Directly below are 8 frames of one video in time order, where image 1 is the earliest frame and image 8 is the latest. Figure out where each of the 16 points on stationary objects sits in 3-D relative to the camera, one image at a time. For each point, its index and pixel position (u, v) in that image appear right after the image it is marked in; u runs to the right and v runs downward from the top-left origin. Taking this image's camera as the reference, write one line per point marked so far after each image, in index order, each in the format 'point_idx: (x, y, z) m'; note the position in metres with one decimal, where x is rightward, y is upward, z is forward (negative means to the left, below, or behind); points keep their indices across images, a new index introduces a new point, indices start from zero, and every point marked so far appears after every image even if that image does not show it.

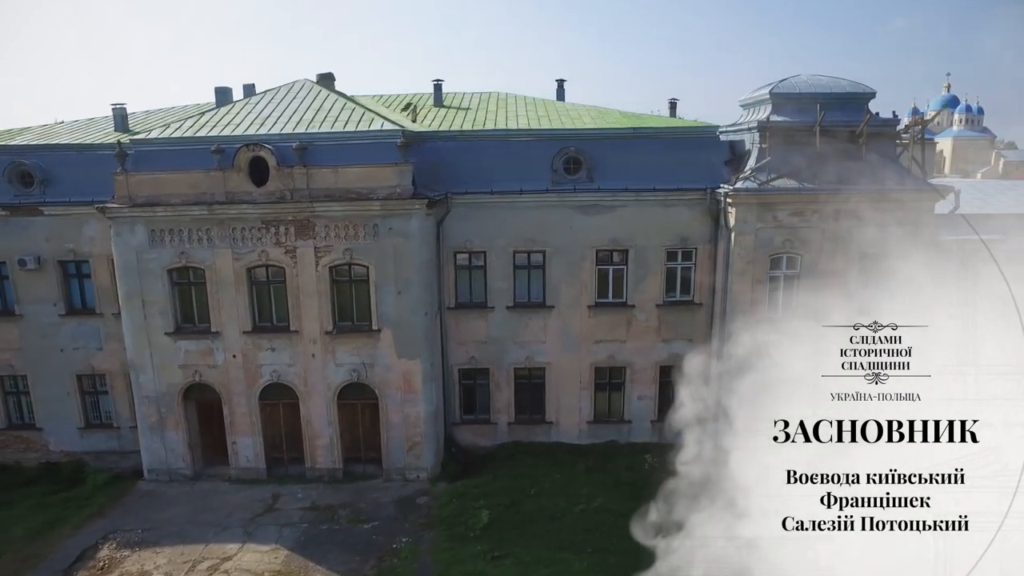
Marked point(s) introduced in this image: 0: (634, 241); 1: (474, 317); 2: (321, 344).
0: (+3.1, +1.2, +16.1) m
1: (-1.0, -0.8, +16.5) m
2: (-4.5, -1.3, +14.8) m
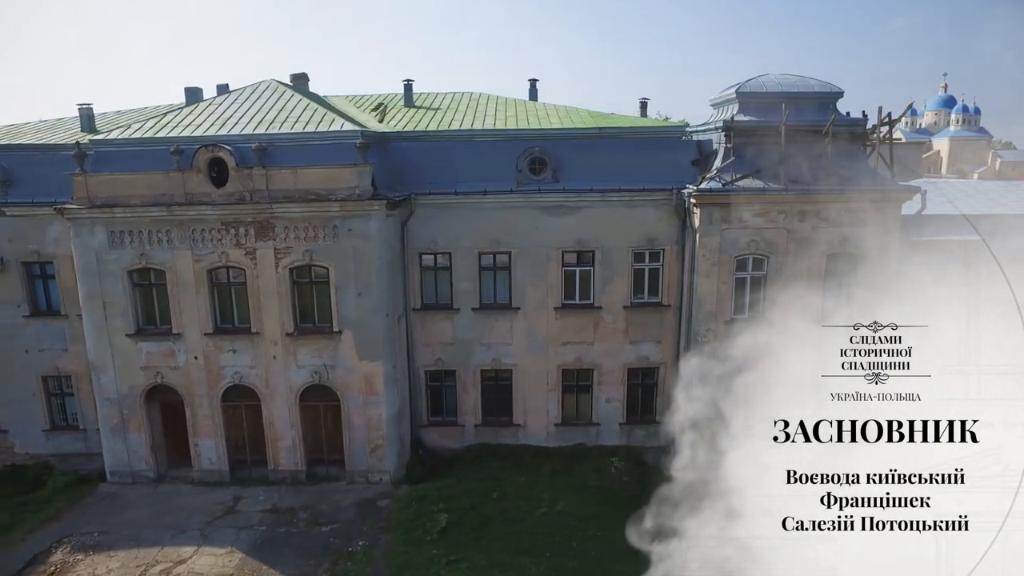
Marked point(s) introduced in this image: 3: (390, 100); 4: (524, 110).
0: (+2.2, +1.2, +16.0) m
1: (-1.9, -0.8, +16.4) m
2: (-5.4, -1.4, +14.8) m
3: (-3.8, +5.8, +19.4) m
4: (+0.3, +5.4, +18.9) m
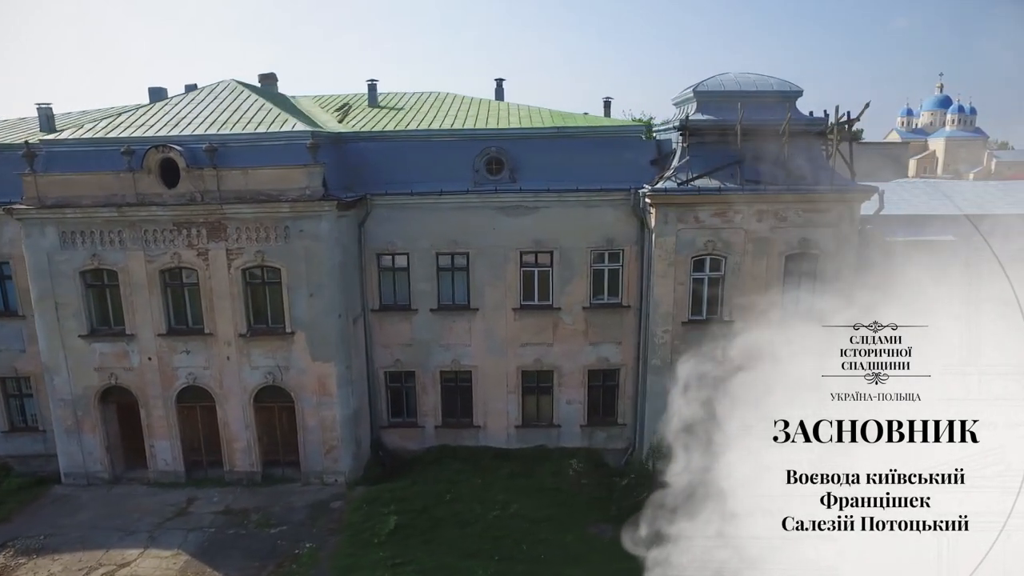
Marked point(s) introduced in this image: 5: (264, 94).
0: (+1.1, +1.2, +15.9) m
1: (-3.0, -0.8, +16.4) m
2: (-6.5, -1.4, +14.7) m
3: (-4.8, +5.8, +19.3) m
4: (-0.8, +5.4, +18.8) m
5: (-6.8, +5.3, +17.1) m
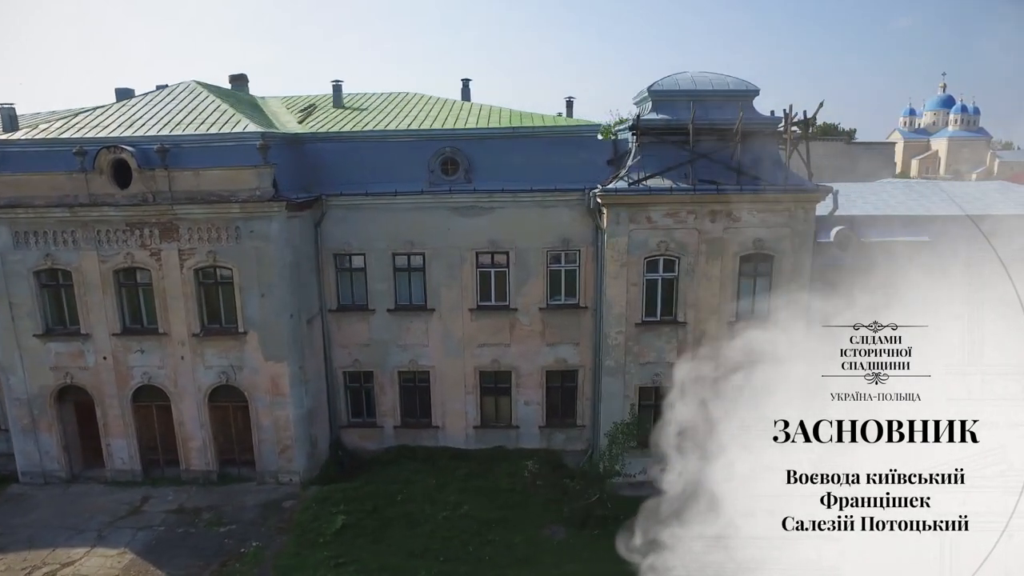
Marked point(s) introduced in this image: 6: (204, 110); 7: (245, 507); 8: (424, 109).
0: (0.0, +1.2, +15.9) m
1: (-4.1, -0.8, +16.4) m
2: (-7.6, -1.4, +14.8) m
3: (-5.9, +5.8, +19.4) m
4: (-1.9, +5.4, +18.8) m
5: (-7.9, +5.3, +17.2) m
6: (-7.5, +4.3, +15.2) m
7: (-6.2, -5.1, +14.5) m
8: (-2.7, +5.4, +18.8) m
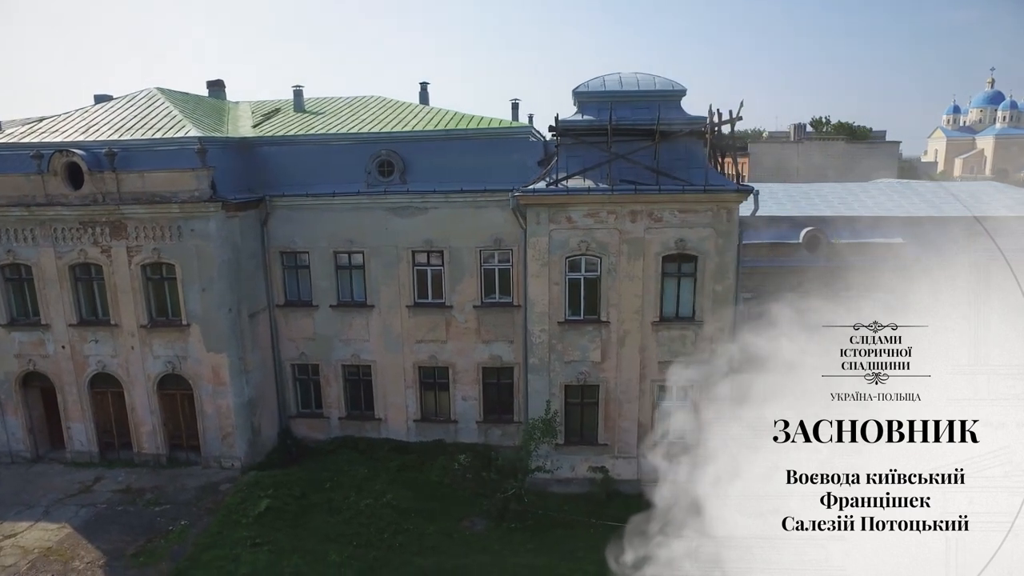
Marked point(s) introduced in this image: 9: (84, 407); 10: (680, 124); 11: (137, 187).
0: (-1.7, +1.2, +16.4) m
1: (-5.8, -0.7, +17.2) m
2: (-9.5, -1.2, +15.8) m
3: (-7.4, +5.9, +20.2) m
4: (-3.4, +5.5, +19.5) m
5: (-9.5, +5.4, +18.2) m
6: (-9.2, +4.5, +16.2) m
7: (-8.1, -5.0, +15.4) m
8: (-4.2, +5.5, +19.5) m
9: (-11.2, -3.1, +16.3) m
10: (+3.9, +3.8, +14.7) m
11: (-8.9, +2.4, +14.9) m
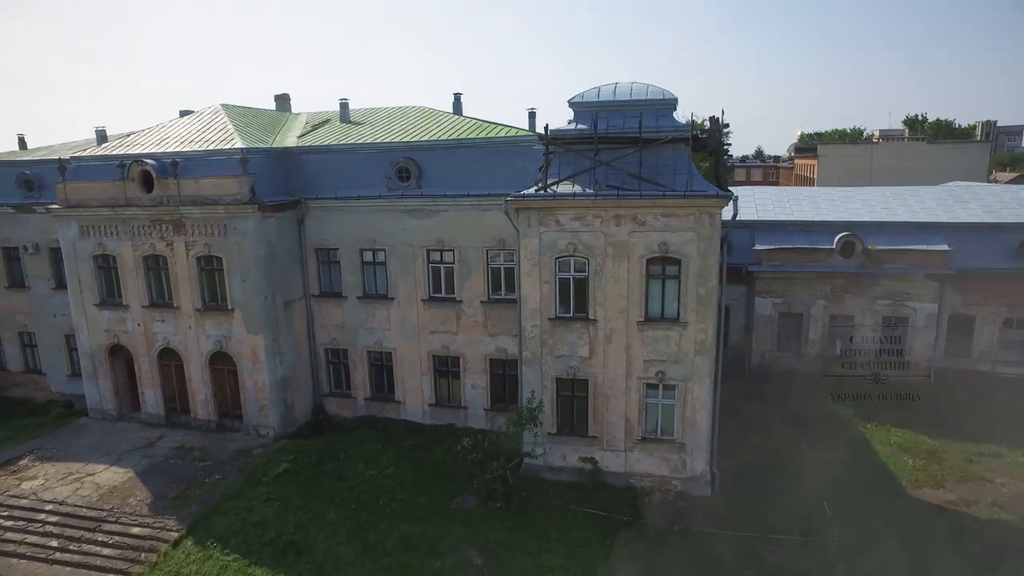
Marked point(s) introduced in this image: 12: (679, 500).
0: (-1.6, +1.3, +17.9) m
1: (-5.6, -0.5, +19.3) m
2: (-9.4, -0.9, +18.5) m
3: (-6.5, +6.2, +22.6) m
4: (-2.6, +5.6, +21.1) m
5: (-8.9, +5.8, +20.9) m
6: (-9.0, +4.8, +18.9) m
7: (-8.2, -4.7, +17.9) m
8: (-3.4, +5.7, +21.3) m
9: (-11.1, -2.7, +19.4) m
10: (+3.7, +3.8, +15.2) m
11: (-9.0, +2.7, +17.5) m
12: (+4.3, -5.4, +16.0) m
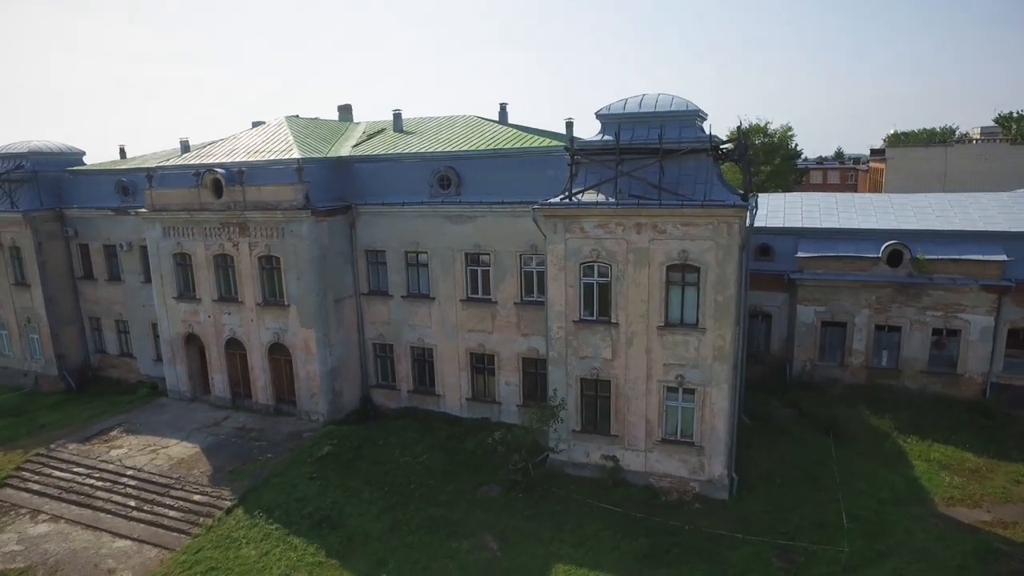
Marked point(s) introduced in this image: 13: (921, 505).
0: (-0.6, +1.3, +18.9) m
1: (-4.5, -0.5, +20.8) m
2: (-8.4, -0.8, +20.5) m
3: (-4.8, +6.2, +24.1) m
4: (-1.2, +5.6, +22.3) m
5: (-7.5, +5.9, +22.8) m
6: (-7.8, +4.9, +20.8) m
7: (-7.3, -4.6, +19.8) m
8: (-2.0, +5.7, +22.5) m
9: (-10.0, -2.6, +21.5) m
10: (+4.4, +3.6, +15.7) m
11: (-8.0, +2.8, +19.4) m
12: (+4.8, -5.6, +16.3) m
13: (+10.7, -5.7, +16.3) m
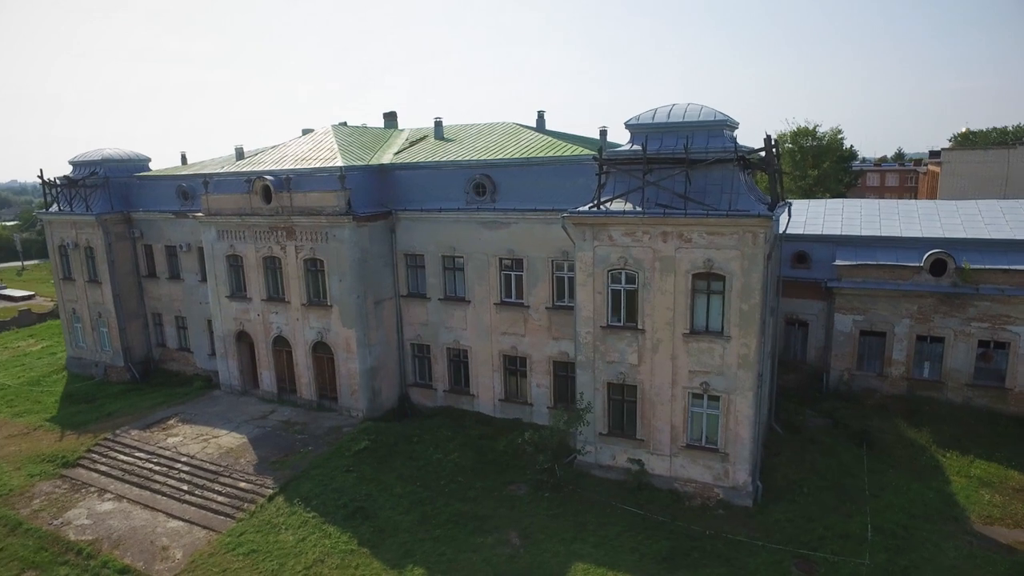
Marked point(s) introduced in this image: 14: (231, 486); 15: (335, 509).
0: (+0.3, +1.1, +19.5) m
1: (-3.3, -0.6, +21.6) m
2: (-7.3, -0.8, +21.6) m
3: (-3.4, +6.2, +25.0) m
4: (+0.1, +5.5, +22.8) m
5: (-6.1, +5.8, +23.8) m
6: (-6.6, +4.9, +21.9) m
7: (-6.3, -4.6, +20.8) m
8: (-0.7, +5.6, +23.2) m
9: (-8.8, -2.6, +22.8) m
10: (+5.1, +3.4, +15.8) m
11: (-6.9, +2.8, +20.6) m
12: (+5.5, -5.8, +16.5) m
13: (+11.3, -6.0, +16.0) m
14: (-8.0, -5.6, +17.7) m
15: (-4.6, -5.8, +16.3) m
